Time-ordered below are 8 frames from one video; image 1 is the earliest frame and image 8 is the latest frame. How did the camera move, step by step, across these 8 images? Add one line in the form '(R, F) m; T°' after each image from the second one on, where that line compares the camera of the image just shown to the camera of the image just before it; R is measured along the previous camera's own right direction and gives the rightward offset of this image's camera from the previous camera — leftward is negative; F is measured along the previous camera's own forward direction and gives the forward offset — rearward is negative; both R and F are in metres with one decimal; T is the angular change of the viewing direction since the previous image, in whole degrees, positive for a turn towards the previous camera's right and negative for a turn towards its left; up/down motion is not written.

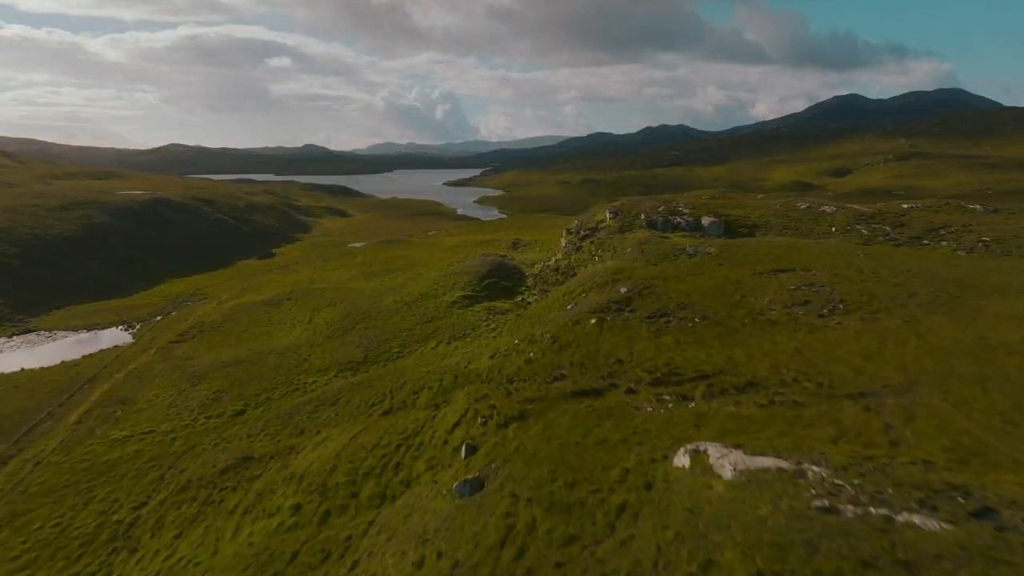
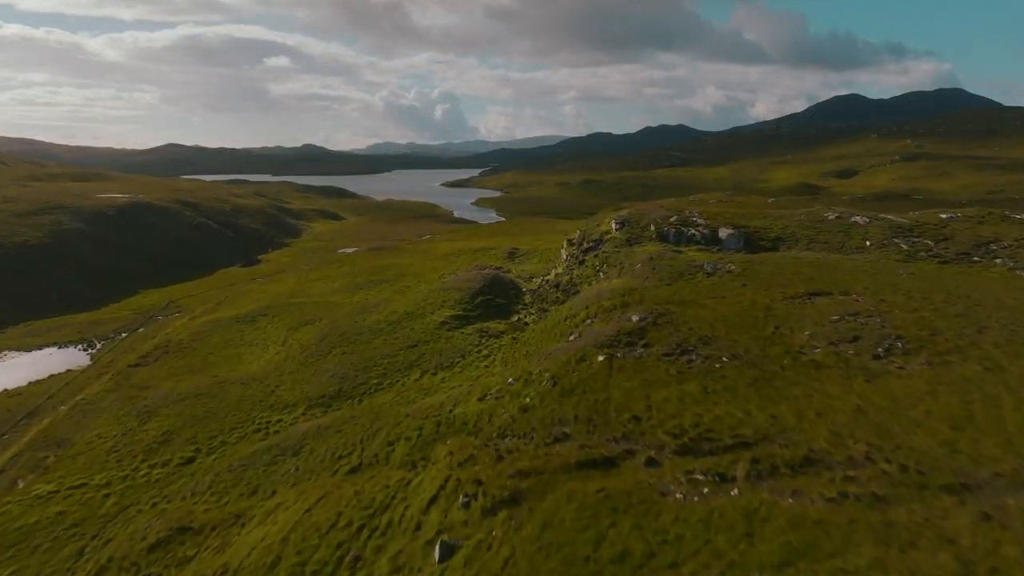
(+0.4, +6.3) m; 0°
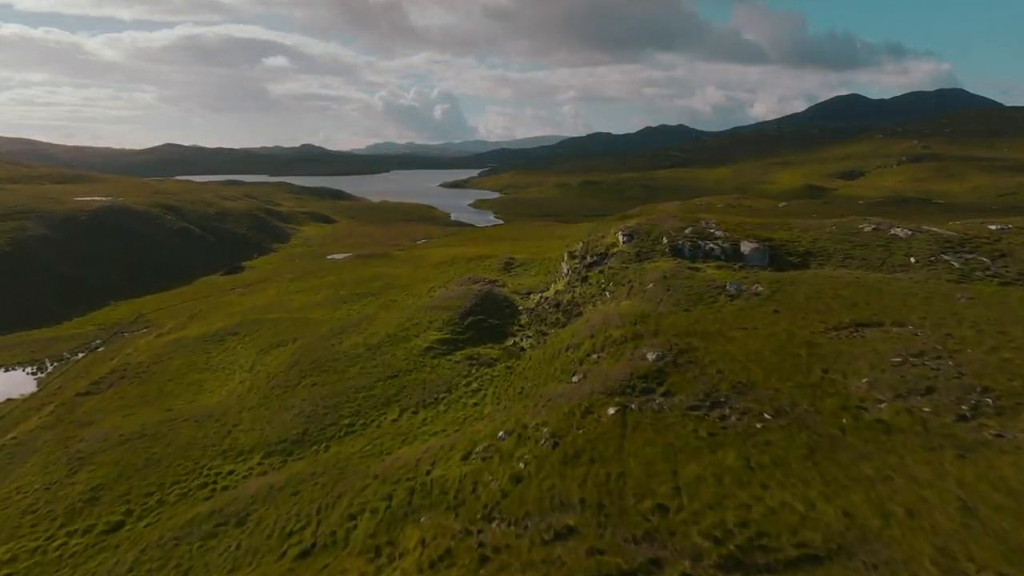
(+0.4, +6.4) m; 0°
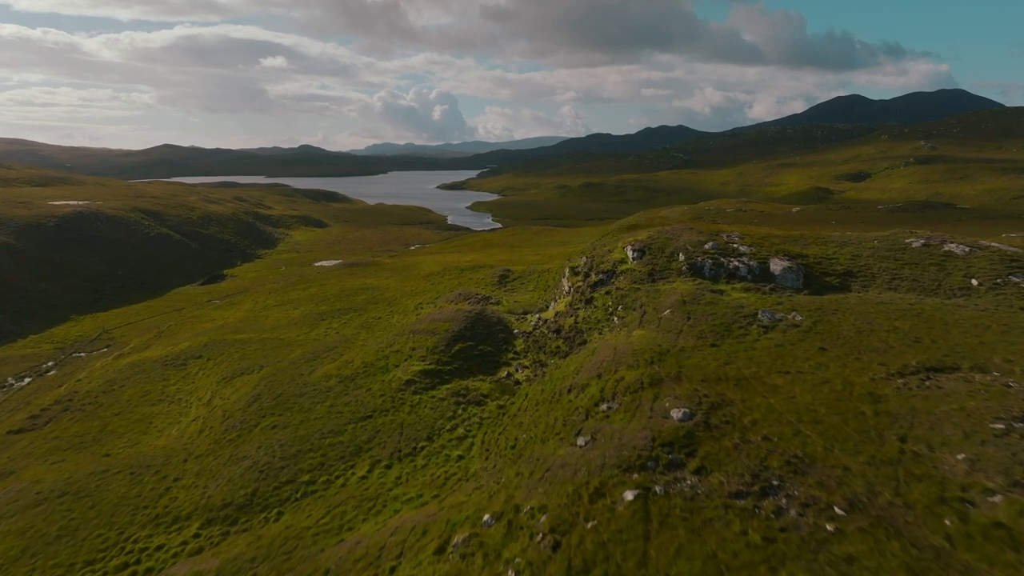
(+0.4, +6.6) m; 0°
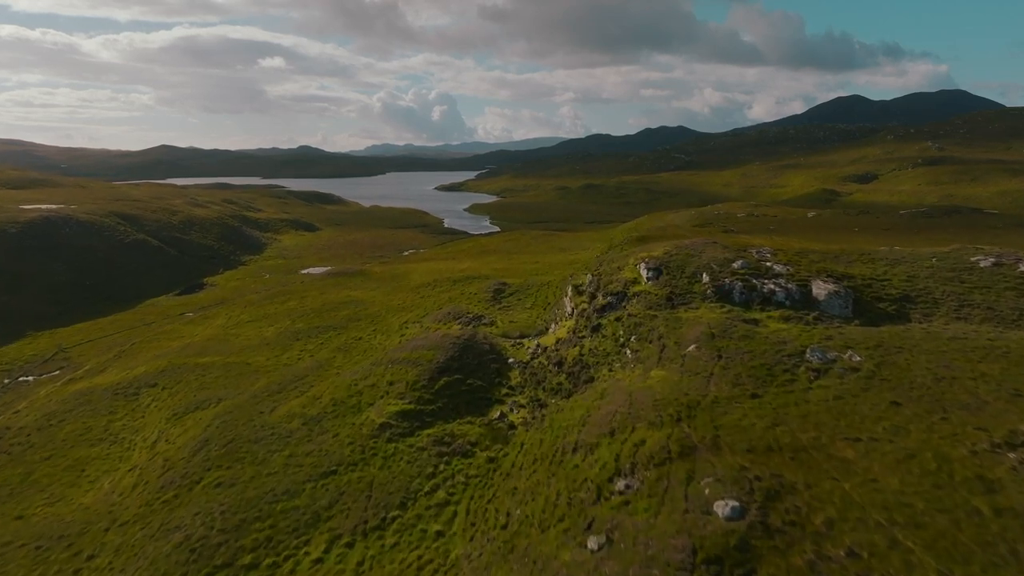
(+0.3, +6.7) m; 0°
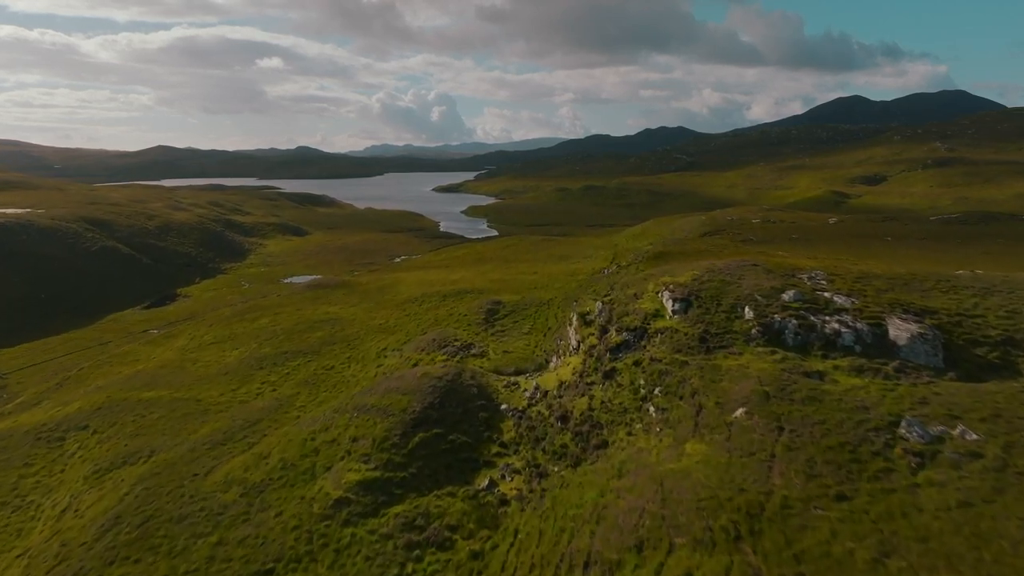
(+0.4, +7.8) m; 0°
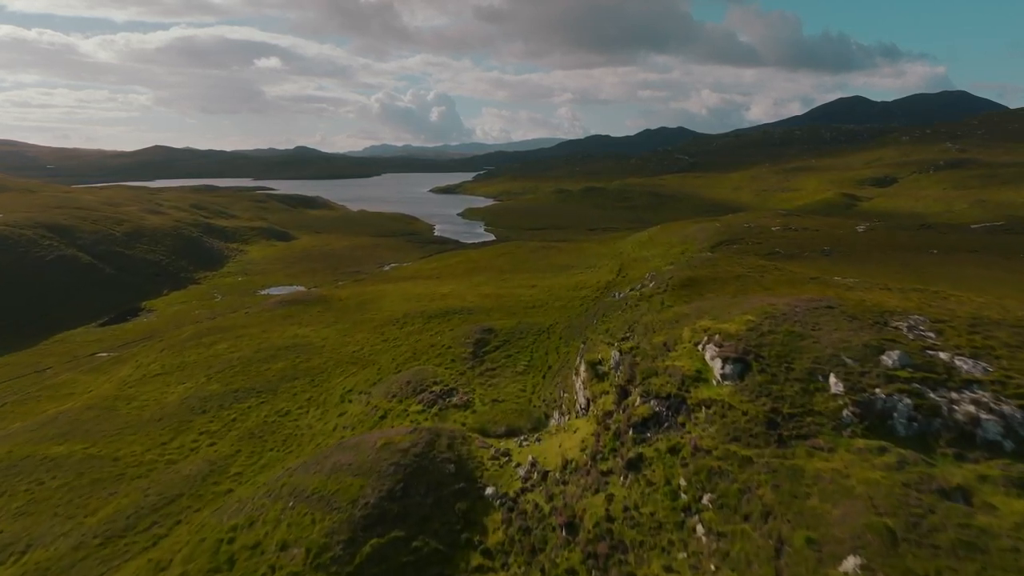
(+0.4, +8.9) m; 0°
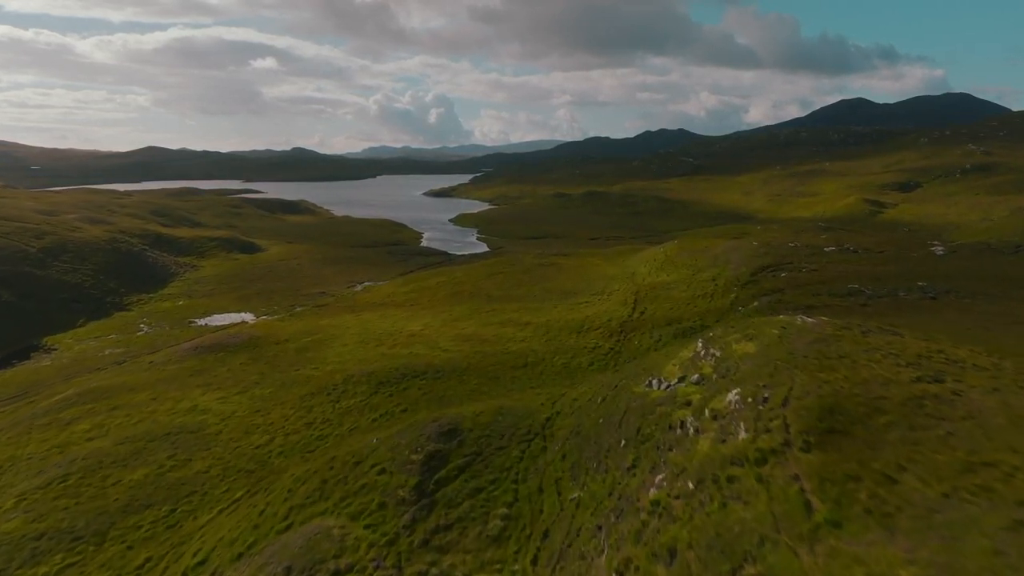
(+1.2, +18.1) m; 0°
